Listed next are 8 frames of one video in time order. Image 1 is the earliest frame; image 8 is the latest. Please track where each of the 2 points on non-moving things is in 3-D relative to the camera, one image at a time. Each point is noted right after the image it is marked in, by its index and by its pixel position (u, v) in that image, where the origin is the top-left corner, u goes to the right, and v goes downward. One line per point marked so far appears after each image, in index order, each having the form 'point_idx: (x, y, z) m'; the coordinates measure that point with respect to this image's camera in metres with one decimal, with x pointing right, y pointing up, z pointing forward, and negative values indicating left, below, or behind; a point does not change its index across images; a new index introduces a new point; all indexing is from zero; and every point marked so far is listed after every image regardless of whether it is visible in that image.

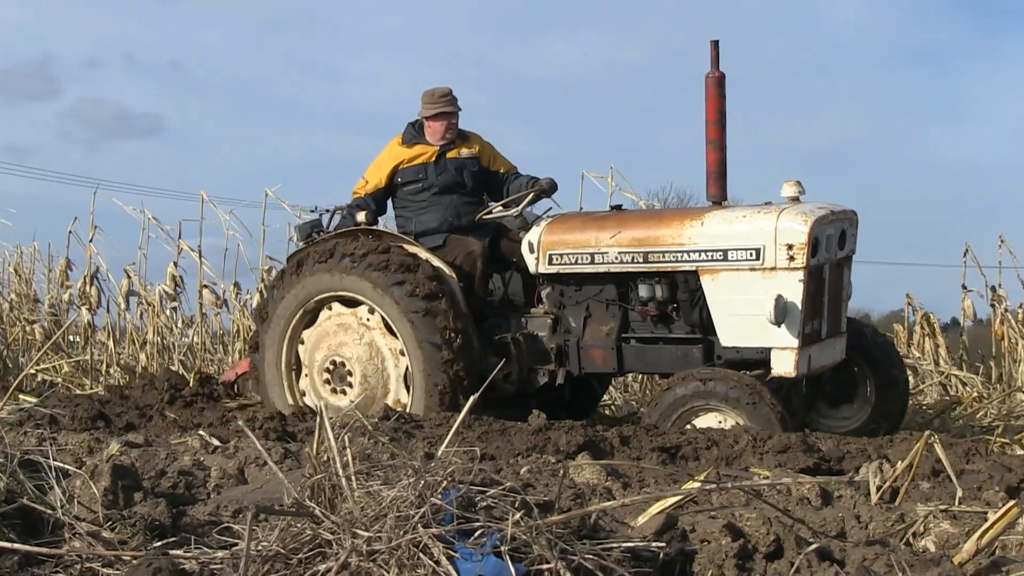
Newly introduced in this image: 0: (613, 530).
0: (+0.4, -1.3, +2.3) m
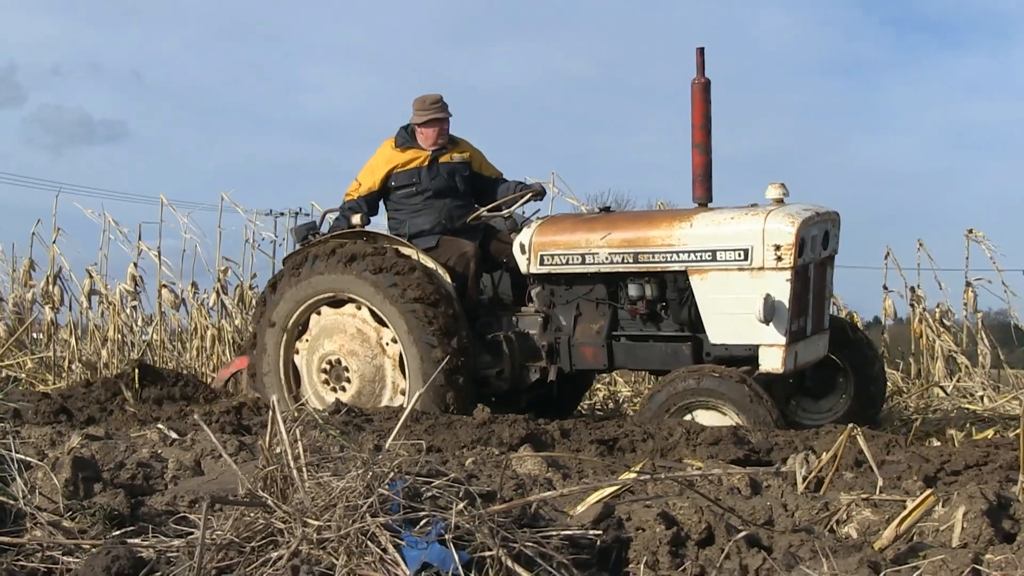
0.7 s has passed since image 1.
0: (+0.1, -1.3, +2.4) m
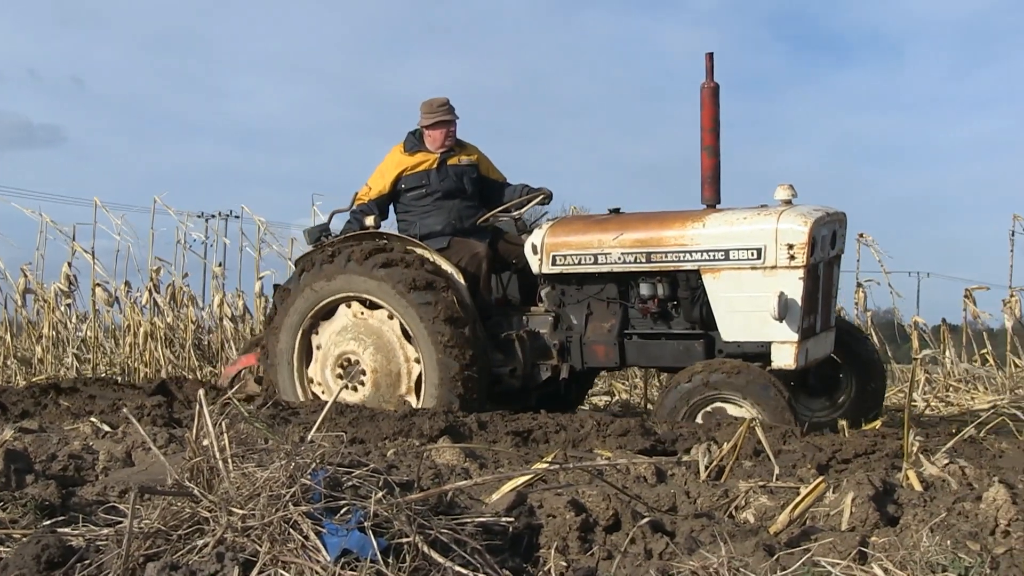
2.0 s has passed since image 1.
0: (-0.3, -1.2, +2.5) m
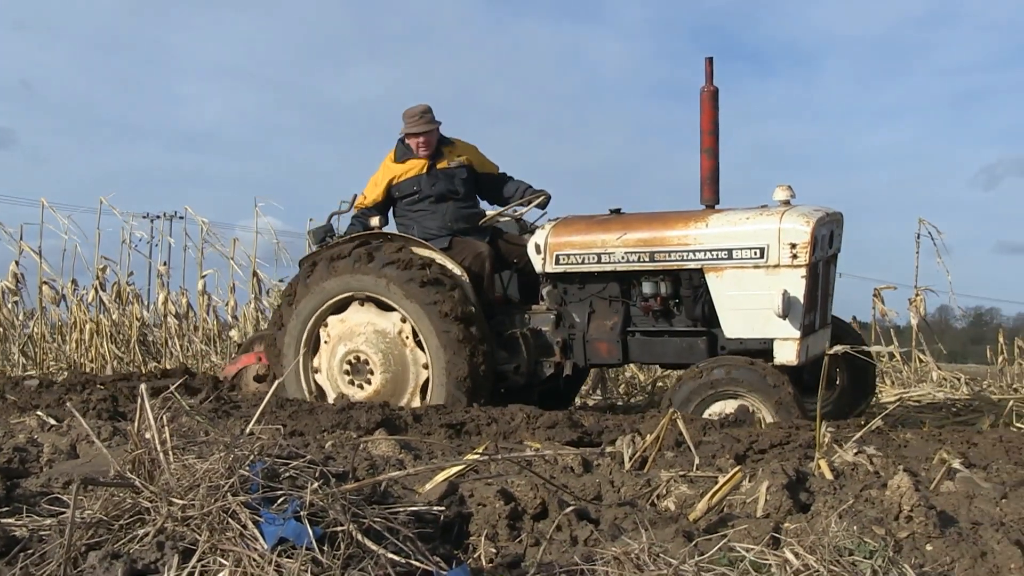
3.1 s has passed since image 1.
0: (-0.7, -1.2, +2.6) m
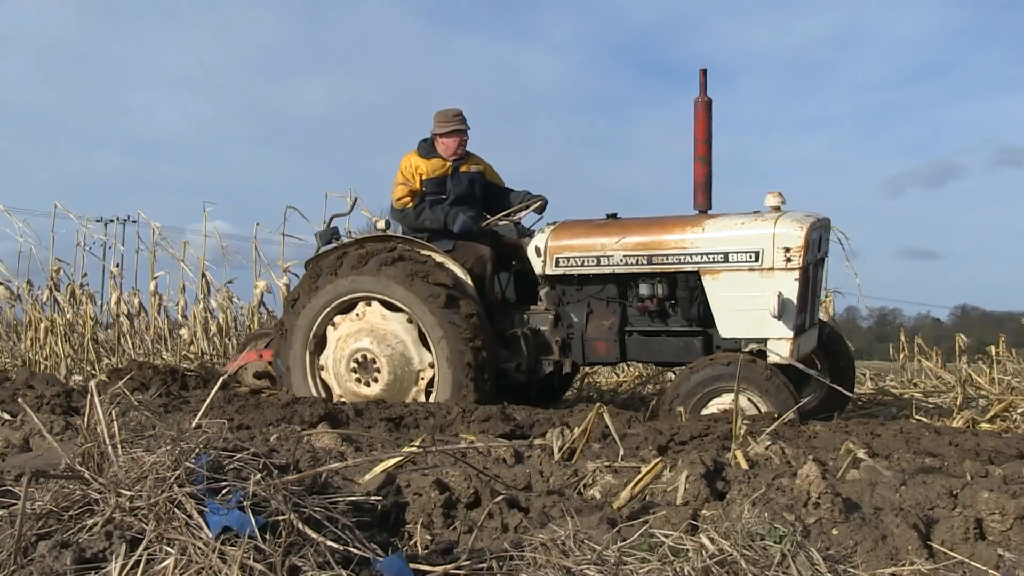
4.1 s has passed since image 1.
0: (-1.0, -1.2, +2.7) m
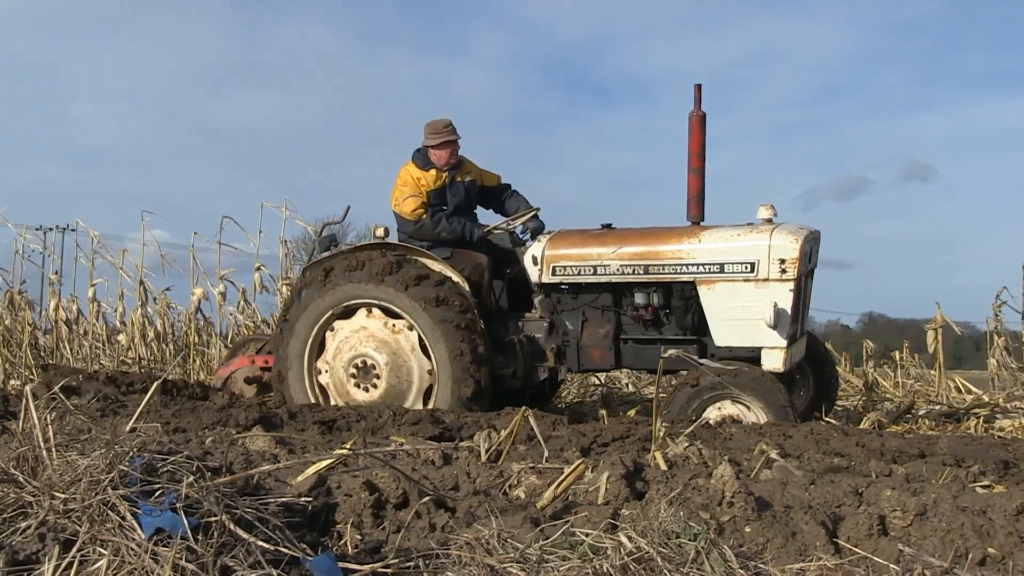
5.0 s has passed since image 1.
0: (-1.5, -1.3, +2.8) m
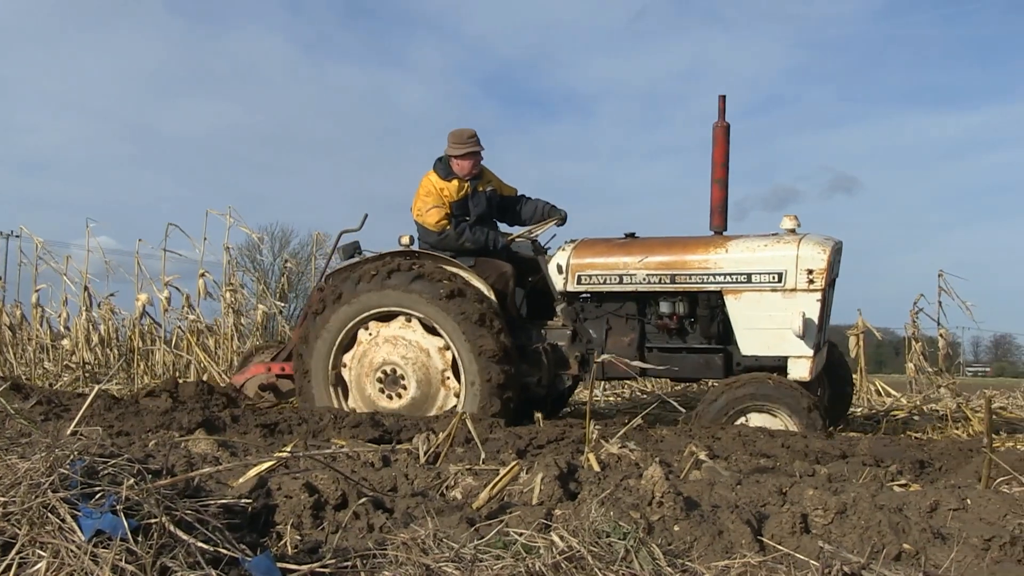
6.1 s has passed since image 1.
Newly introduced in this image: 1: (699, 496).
0: (-1.9, -1.3, +2.8) m
1: (+1.3, -1.4, +2.9) m
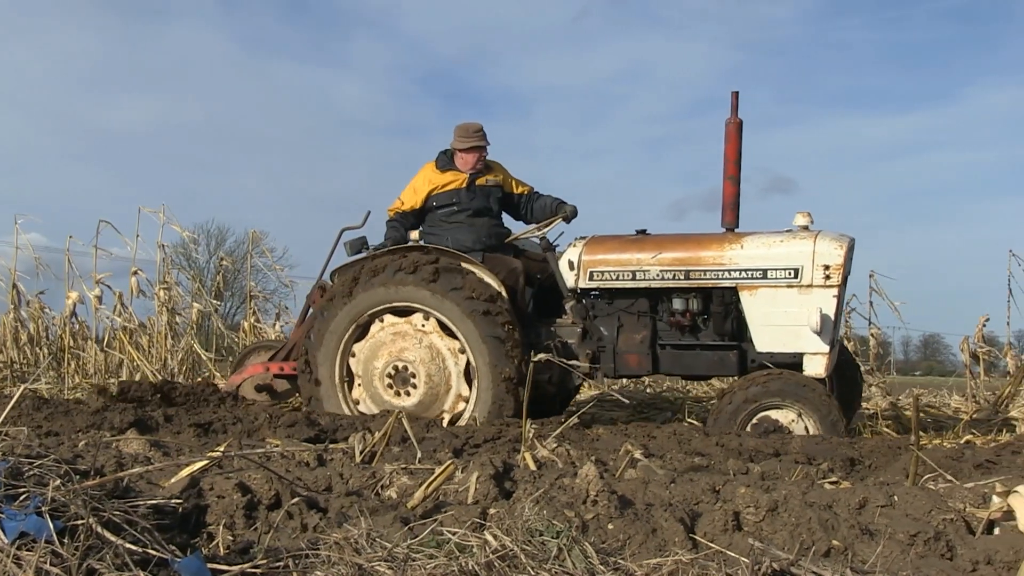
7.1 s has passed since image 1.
0: (-2.3, -1.3, +2.8) m
1: (+0.9, -1.4, +2.9) m
